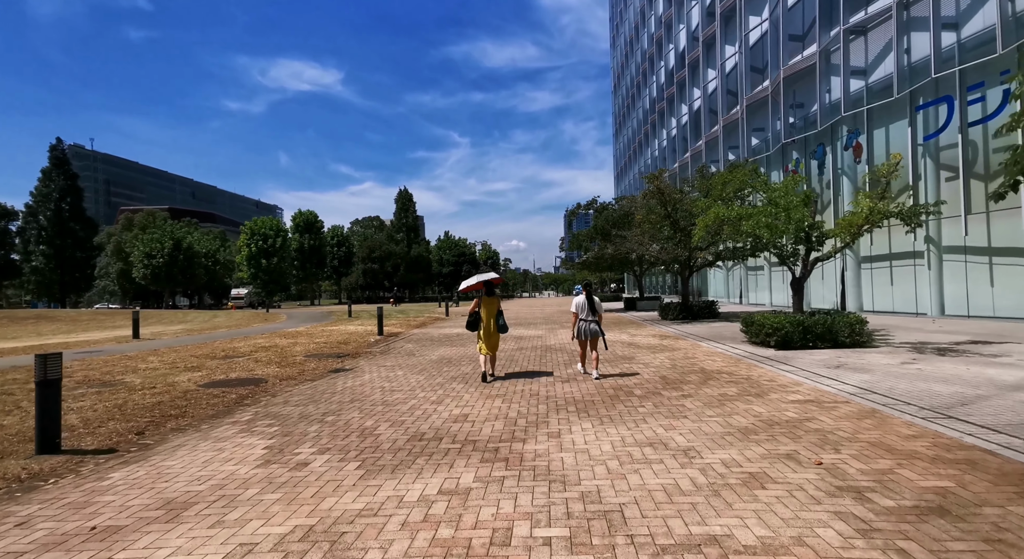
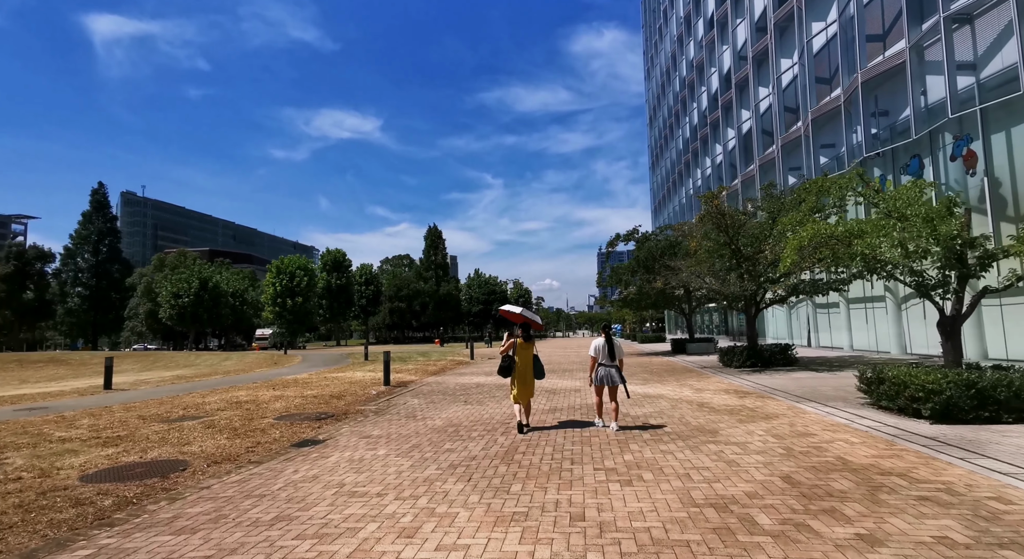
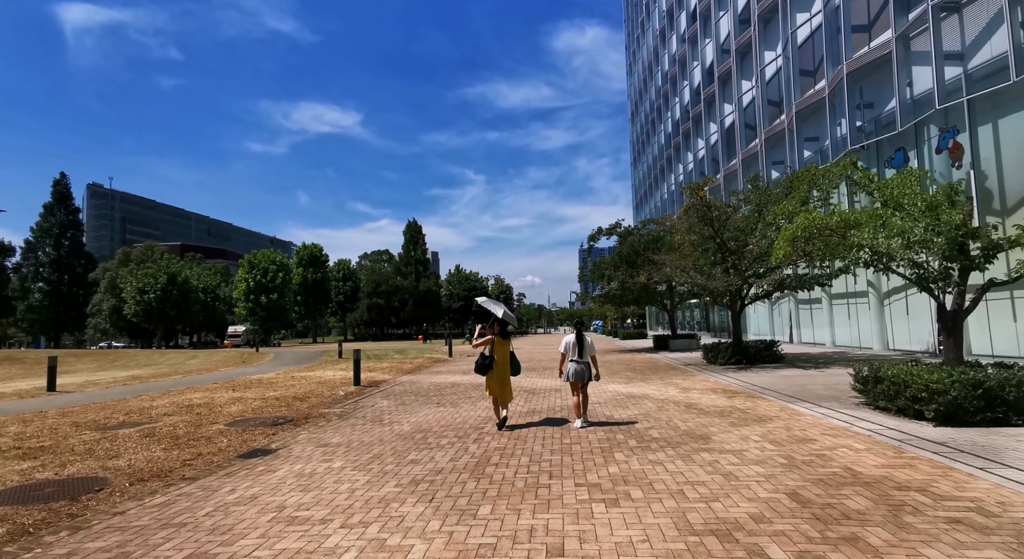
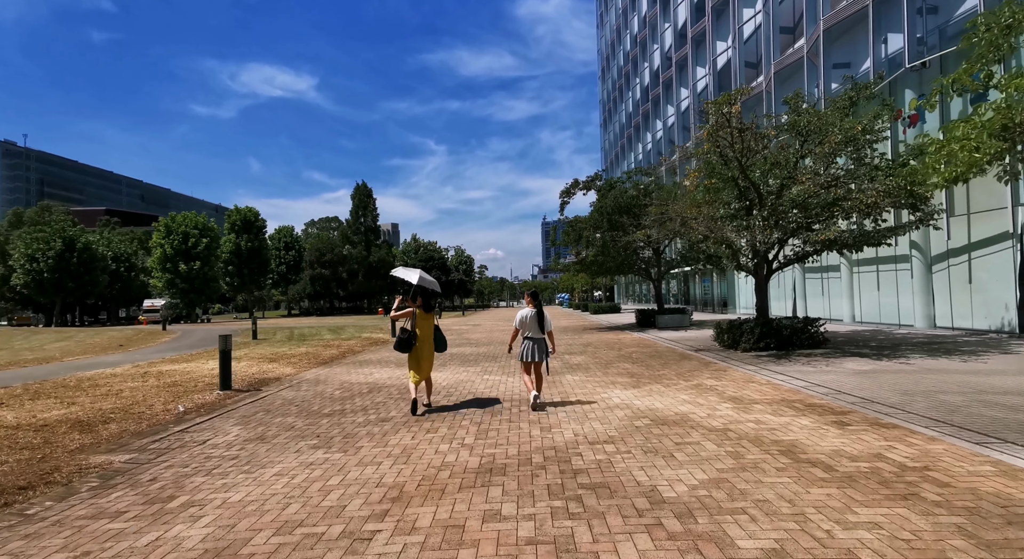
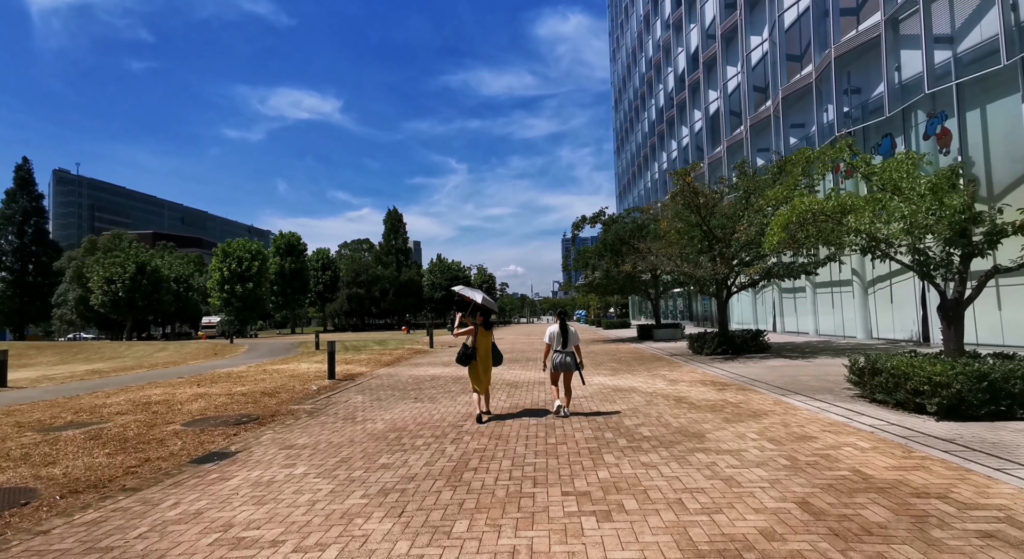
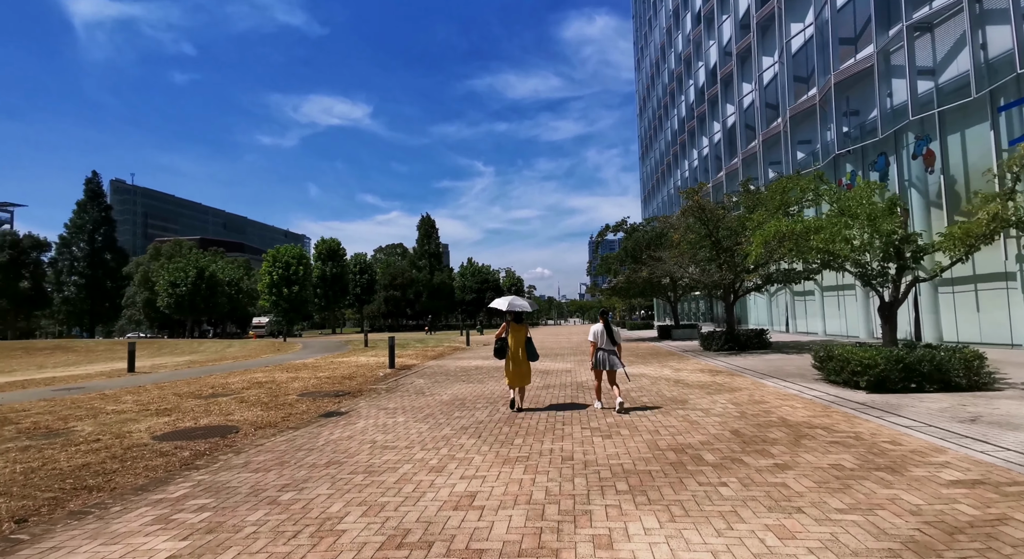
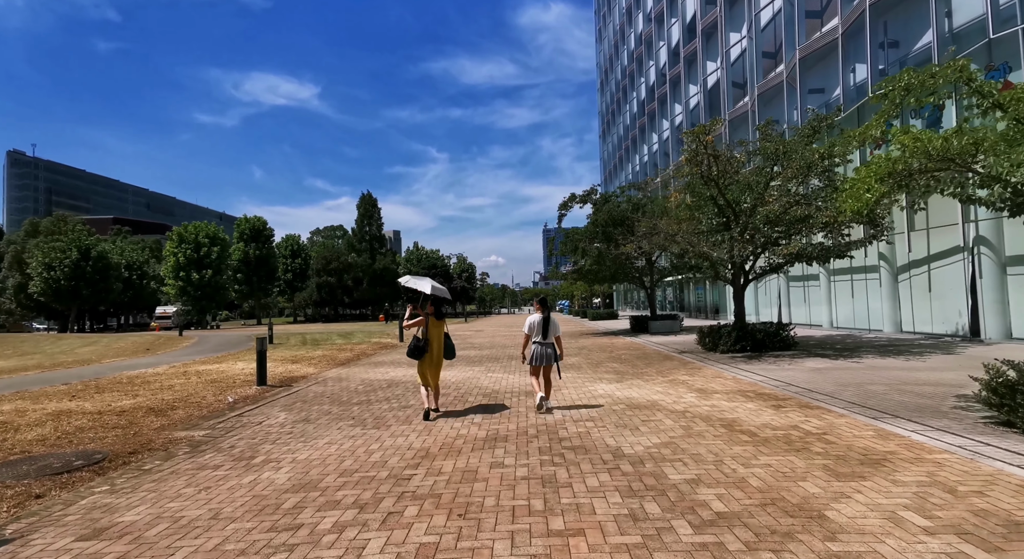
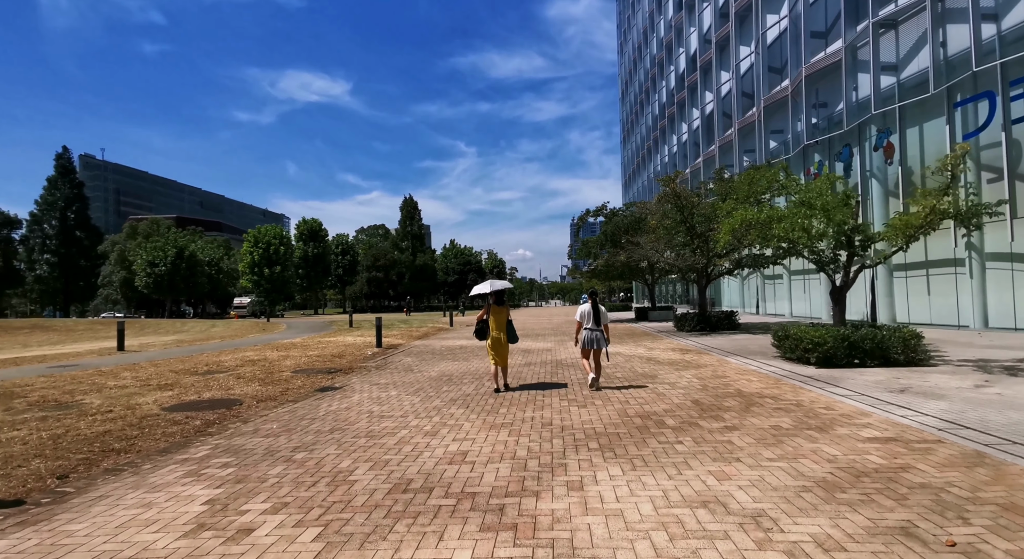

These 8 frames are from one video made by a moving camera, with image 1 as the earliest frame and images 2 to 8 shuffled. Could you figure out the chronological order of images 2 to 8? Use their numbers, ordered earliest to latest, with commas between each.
8, 6, 2, 3, 5, 7, 4
